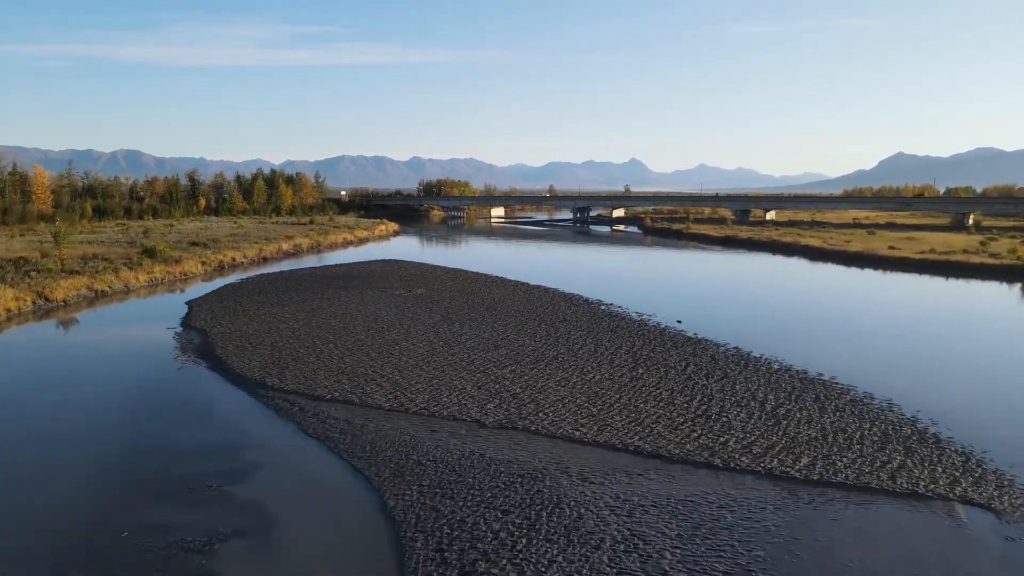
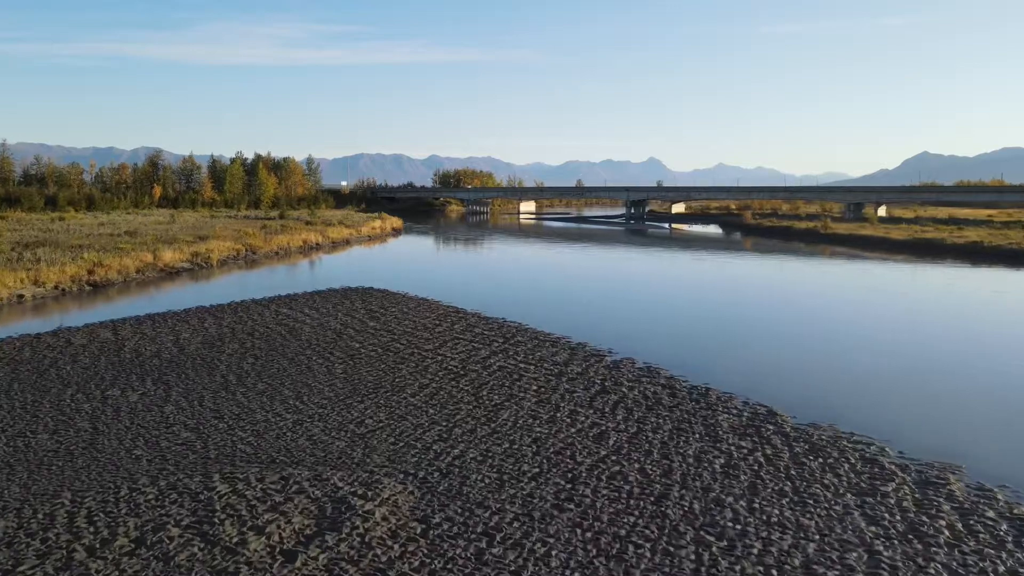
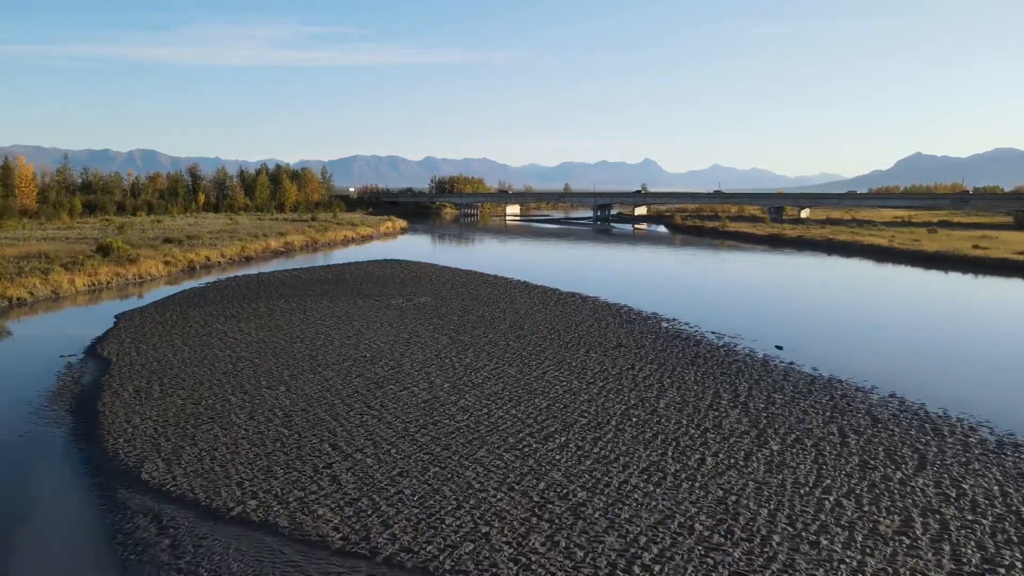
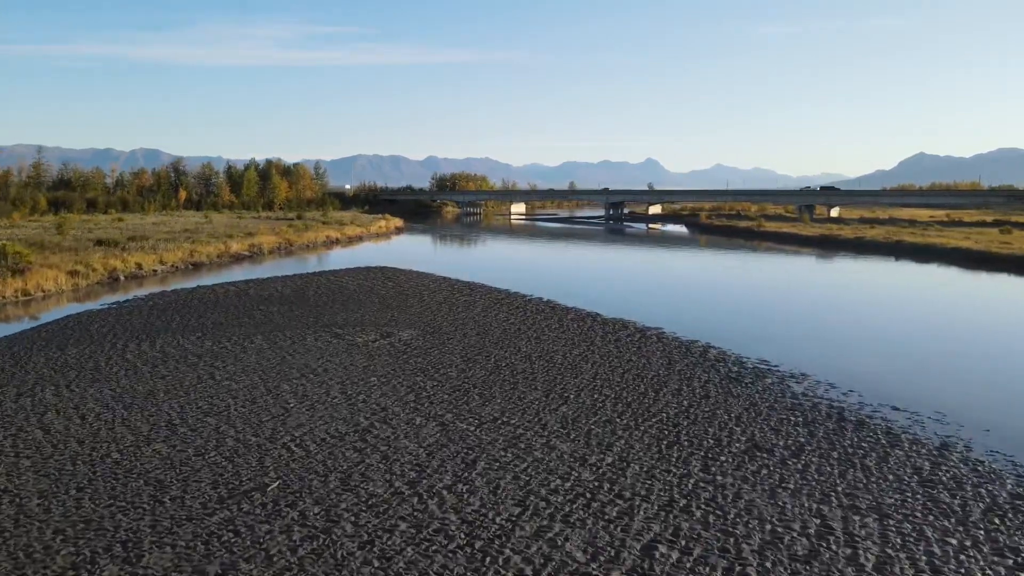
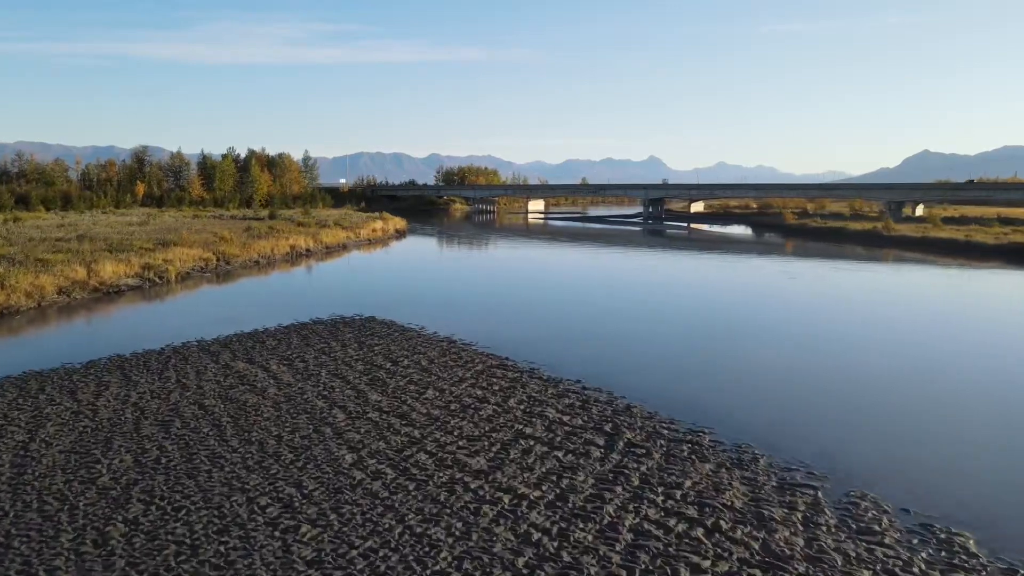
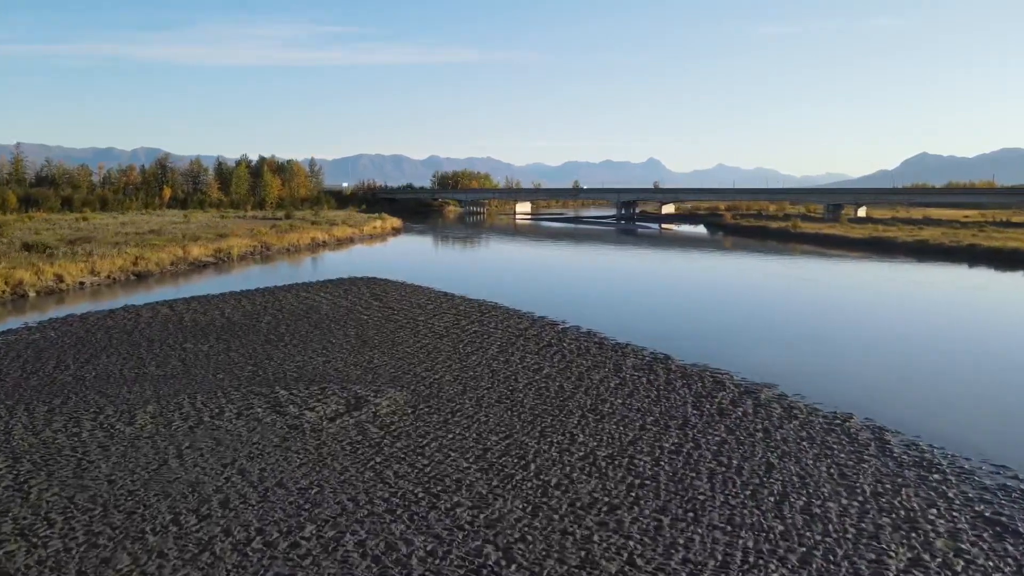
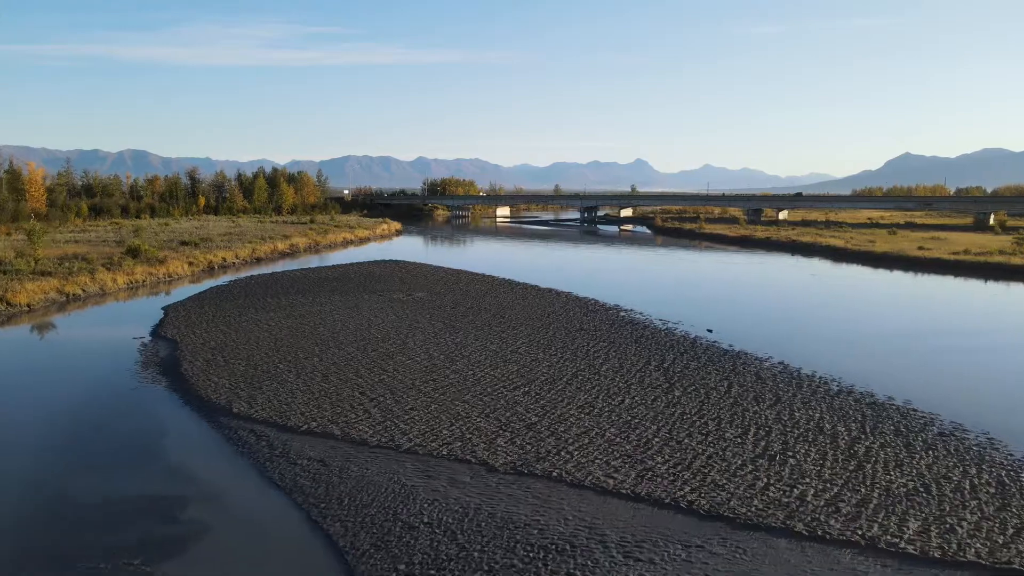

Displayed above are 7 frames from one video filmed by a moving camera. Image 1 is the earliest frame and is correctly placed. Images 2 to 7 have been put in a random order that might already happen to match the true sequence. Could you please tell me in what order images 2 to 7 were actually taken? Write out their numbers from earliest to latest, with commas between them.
7, 3, 4, 6, 2, 5
